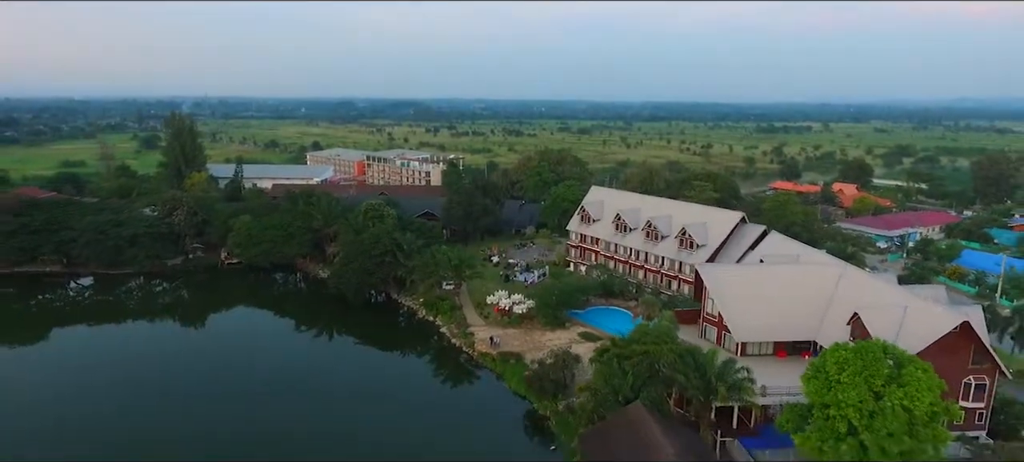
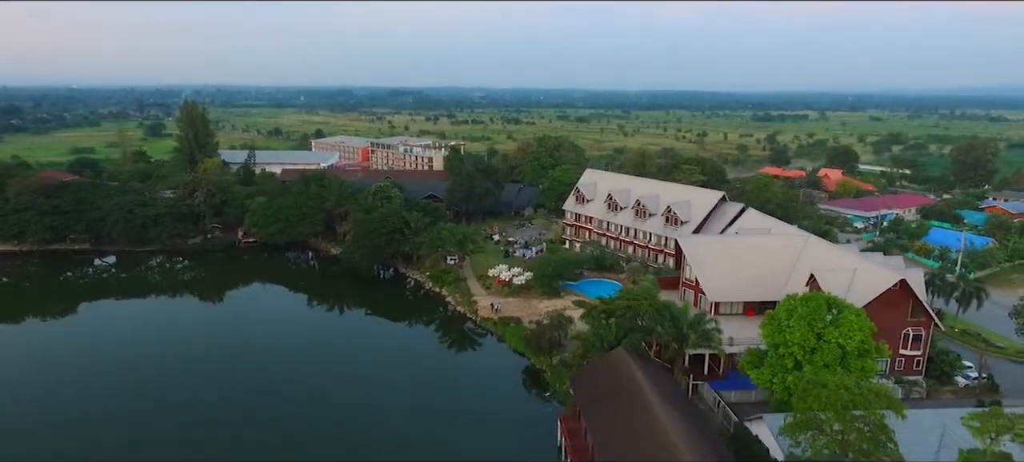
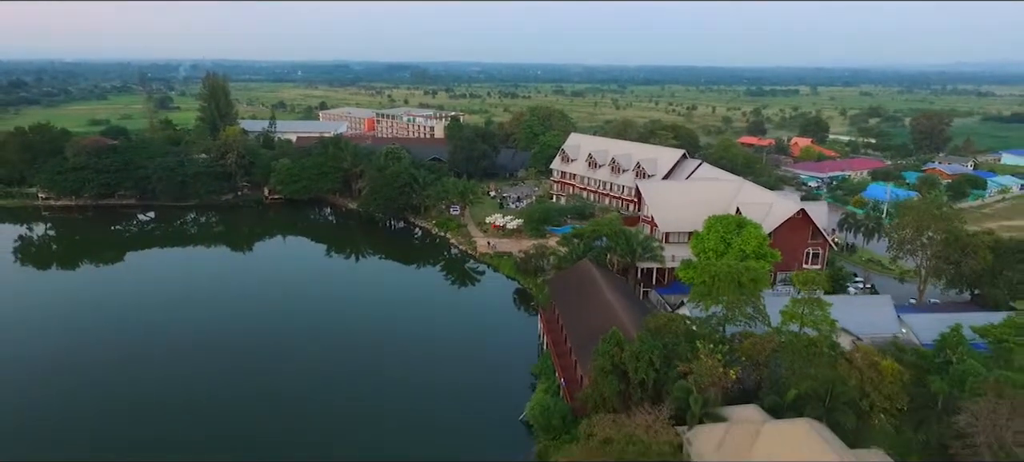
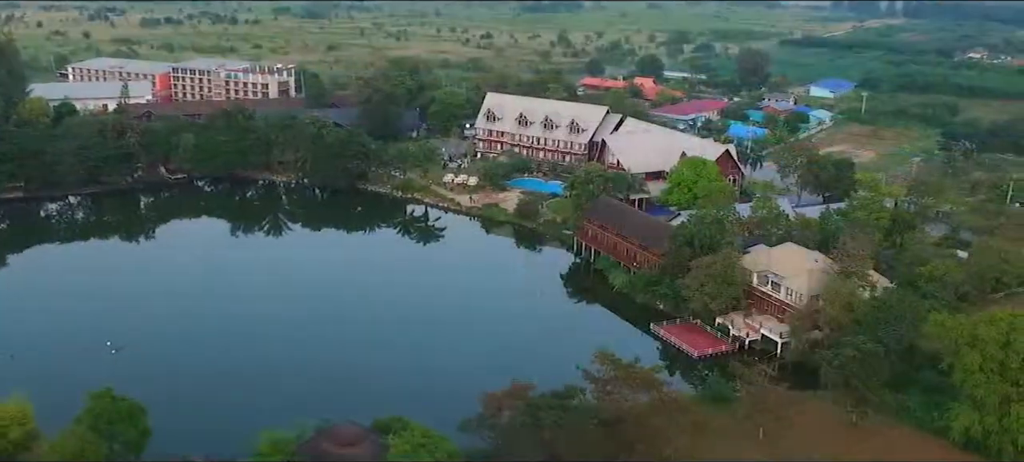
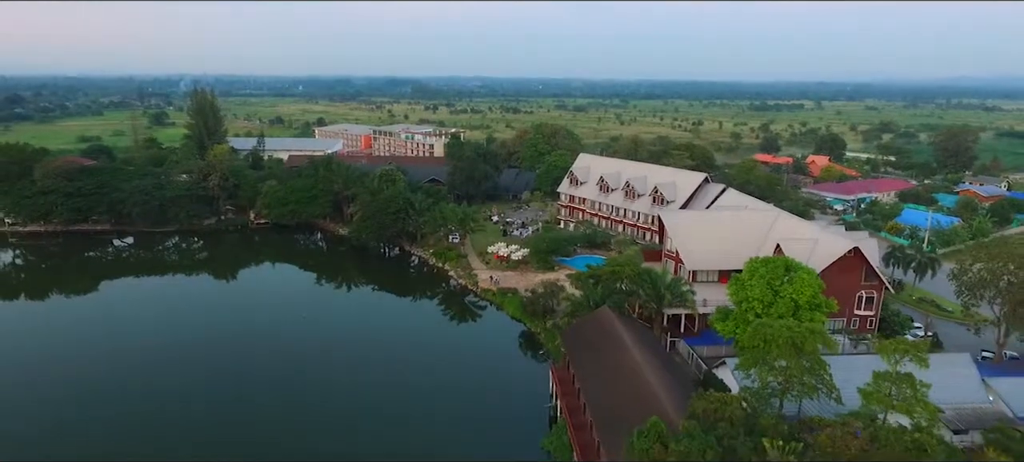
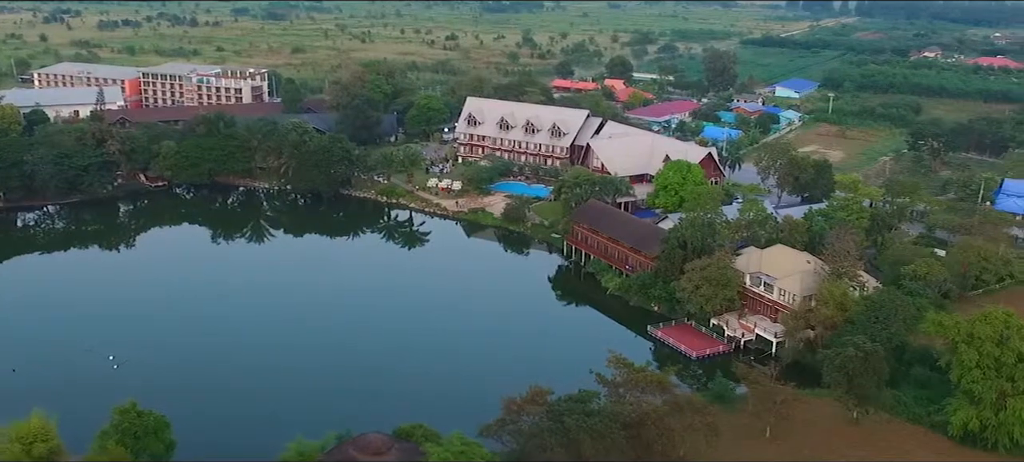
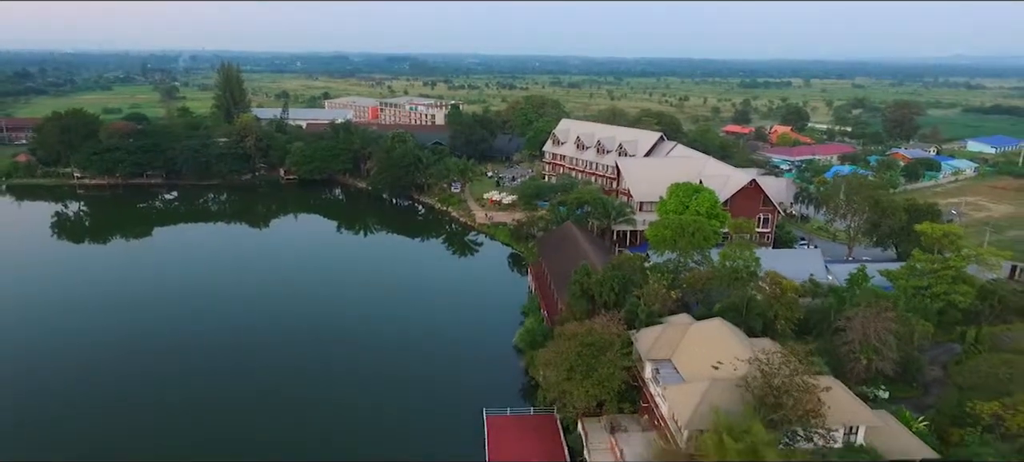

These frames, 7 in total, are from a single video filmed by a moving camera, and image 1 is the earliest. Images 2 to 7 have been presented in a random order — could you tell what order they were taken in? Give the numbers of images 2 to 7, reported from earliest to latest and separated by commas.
2, 5, 3, 7, 4, 6
